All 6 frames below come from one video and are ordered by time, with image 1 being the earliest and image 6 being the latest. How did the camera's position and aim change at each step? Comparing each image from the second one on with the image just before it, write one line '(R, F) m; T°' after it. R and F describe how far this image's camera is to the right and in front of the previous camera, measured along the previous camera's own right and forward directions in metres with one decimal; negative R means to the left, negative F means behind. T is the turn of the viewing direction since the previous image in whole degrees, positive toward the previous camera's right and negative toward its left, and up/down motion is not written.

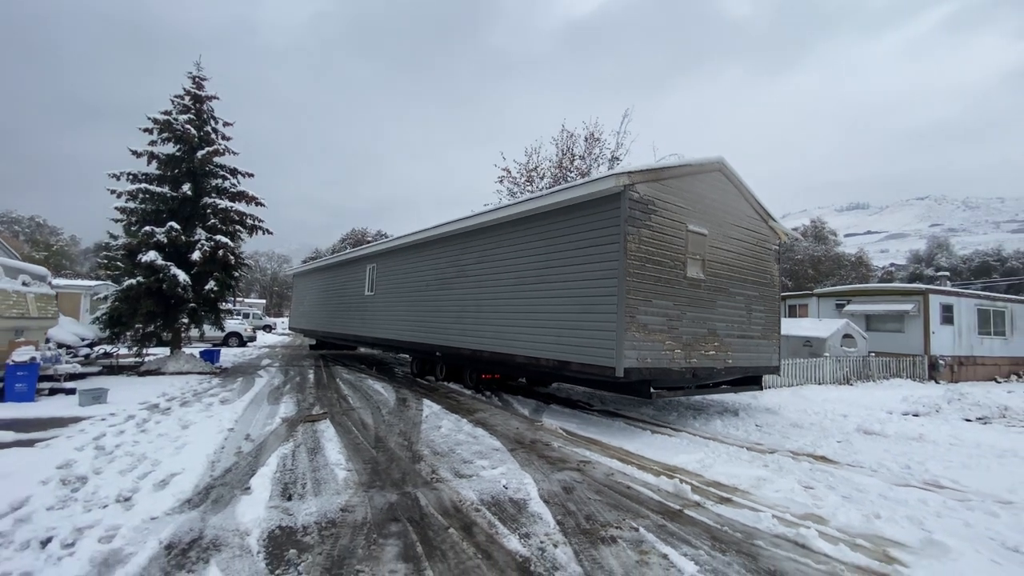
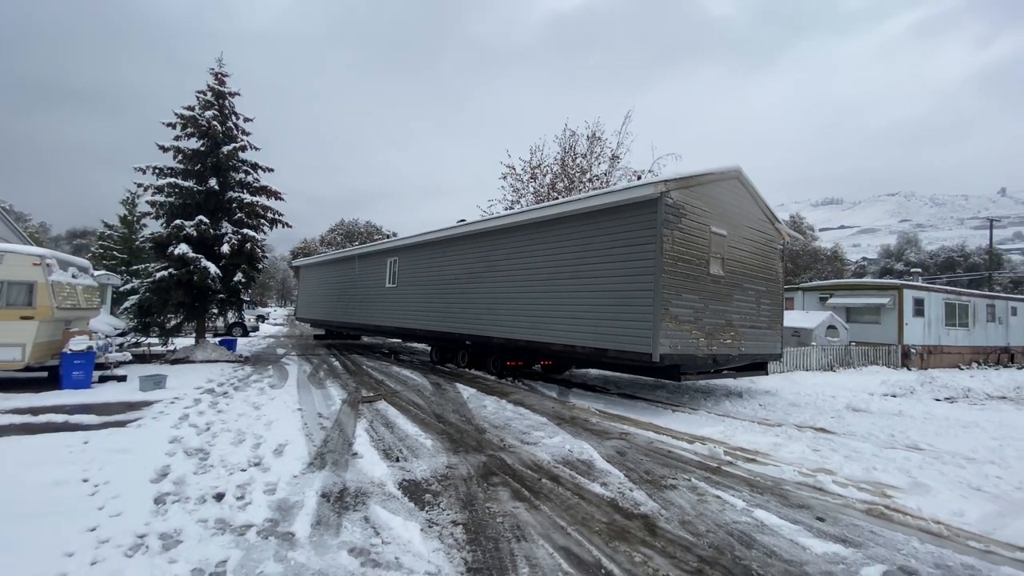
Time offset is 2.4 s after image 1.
(-0.9, -0.9) m; +2°
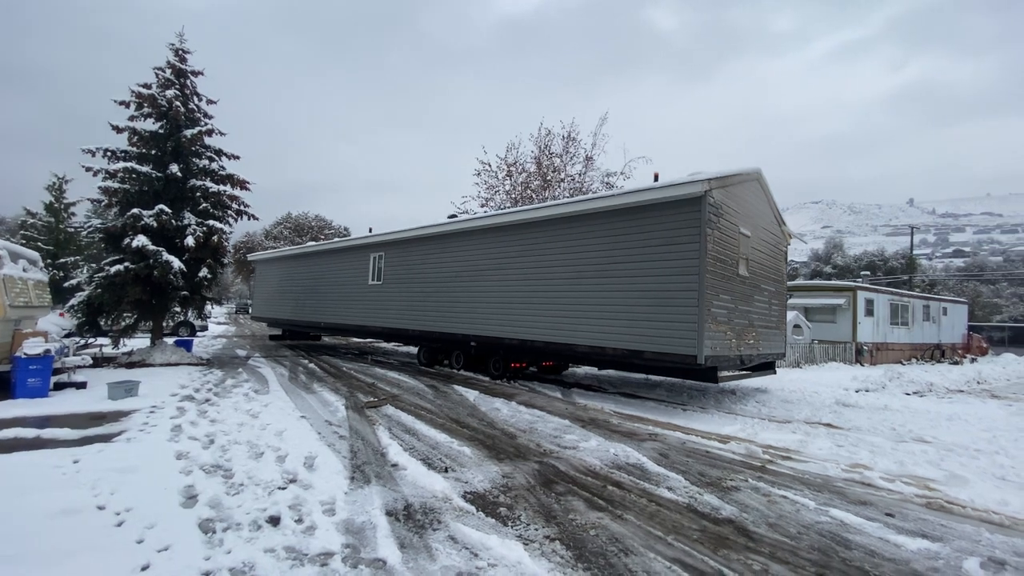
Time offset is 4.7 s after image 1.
(-1.1, +0.3) m; +6°
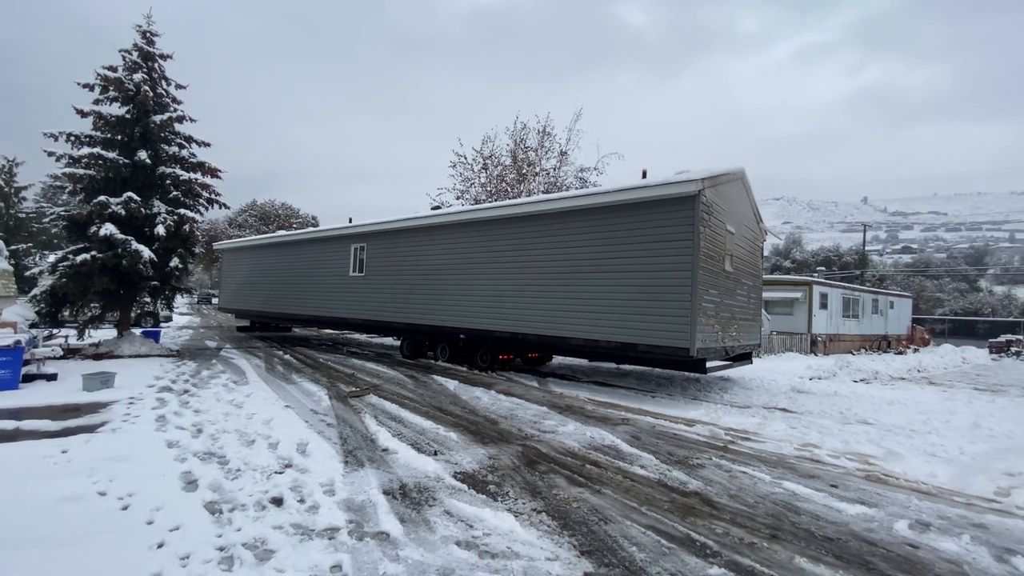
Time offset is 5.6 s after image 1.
(-0.2, -0.3) m; +3°
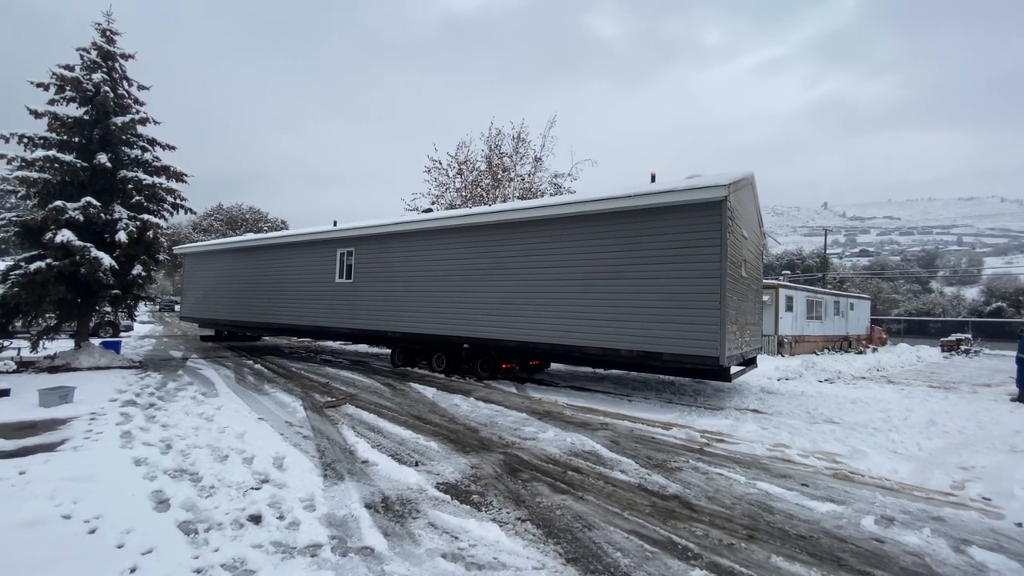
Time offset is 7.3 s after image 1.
(-0.1, 0.0) m; +3°
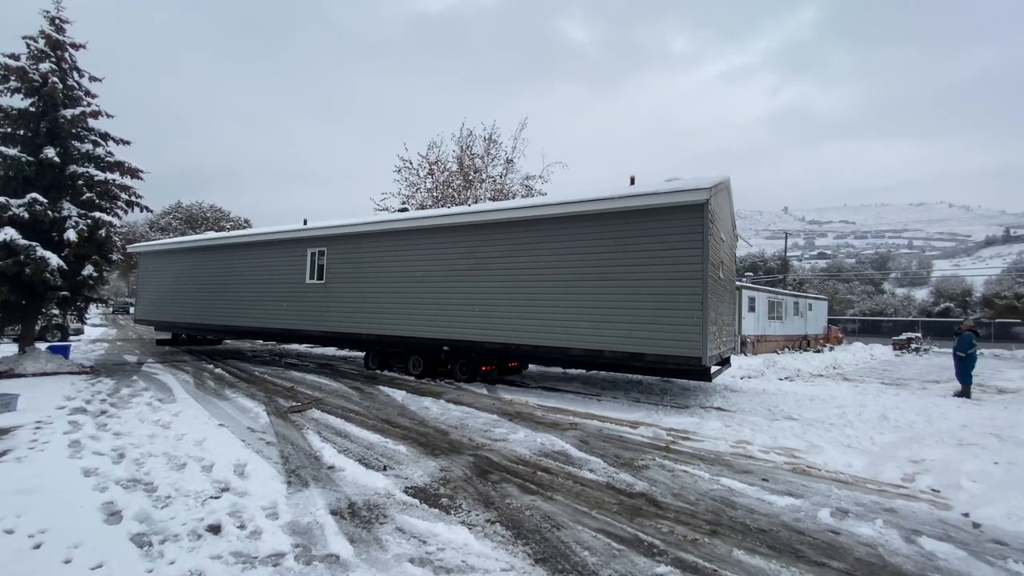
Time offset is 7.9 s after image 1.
(0.0, 0.0) m; +3°
